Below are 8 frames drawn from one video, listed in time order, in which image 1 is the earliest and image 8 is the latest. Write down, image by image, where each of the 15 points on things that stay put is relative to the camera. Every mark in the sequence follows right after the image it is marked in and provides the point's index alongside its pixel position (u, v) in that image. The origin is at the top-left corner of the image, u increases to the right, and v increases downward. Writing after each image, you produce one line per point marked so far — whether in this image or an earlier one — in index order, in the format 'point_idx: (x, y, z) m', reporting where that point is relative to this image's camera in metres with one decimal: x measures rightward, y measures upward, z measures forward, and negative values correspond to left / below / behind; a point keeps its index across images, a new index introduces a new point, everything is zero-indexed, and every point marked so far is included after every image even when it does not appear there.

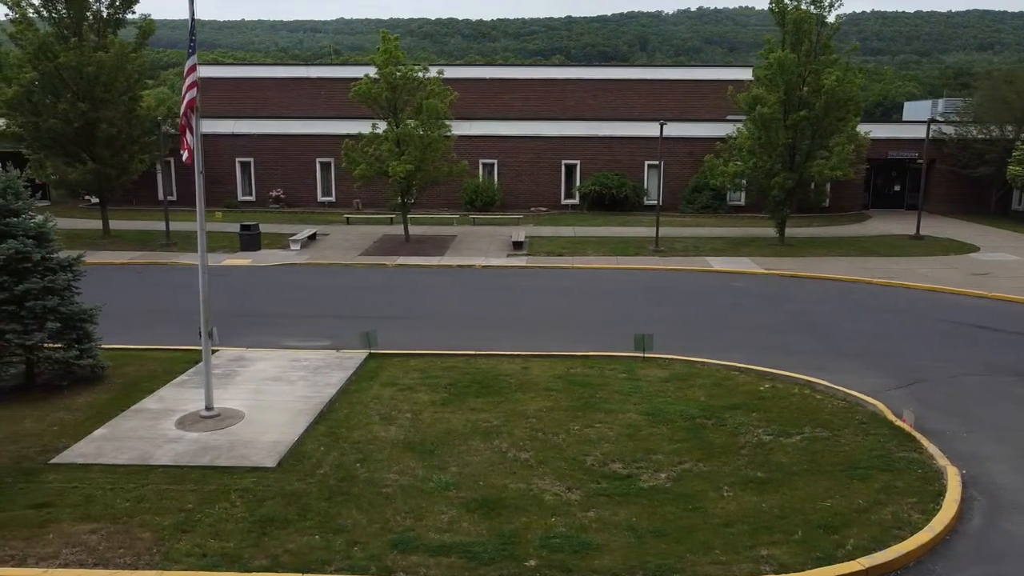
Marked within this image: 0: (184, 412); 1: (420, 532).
0: (-4.2, -1.6, +9.3) m
1: (-0.8, -2.3, +6.7) m
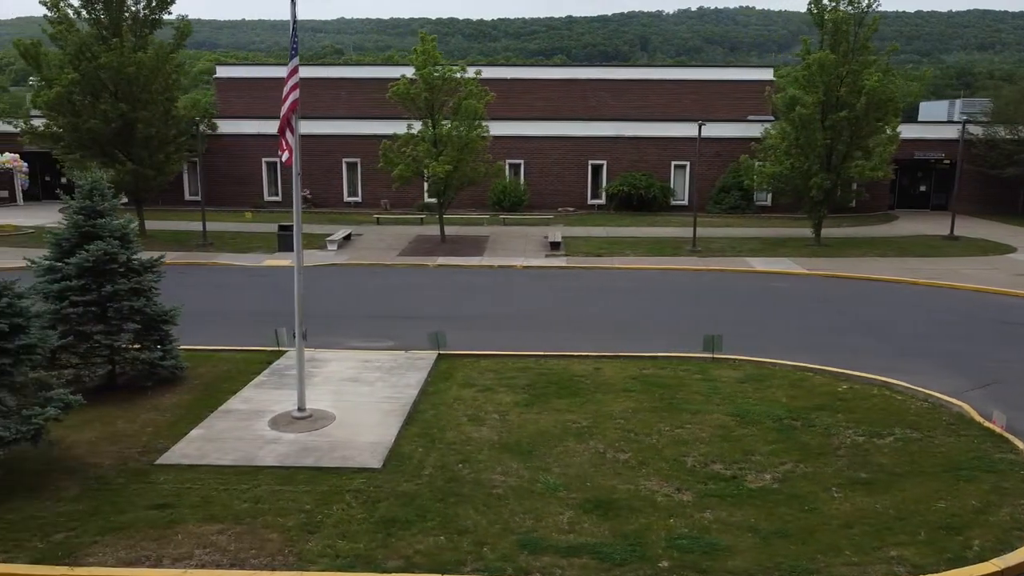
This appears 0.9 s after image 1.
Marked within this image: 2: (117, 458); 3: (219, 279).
0: (-3.0, -1.6, +9.3) m
1: (+0.3, -2.3, +6.8) m
2: (-4.4, -1.9, +8.1) m
3: (-7.8, +0.3, +19.3) m
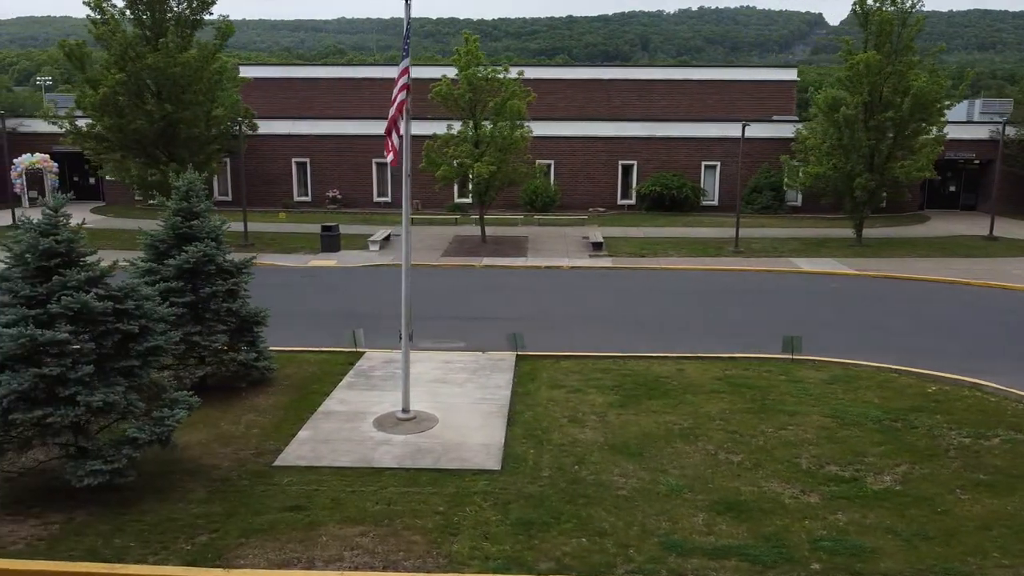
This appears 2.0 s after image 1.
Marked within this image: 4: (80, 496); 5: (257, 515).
0: (-1.7, -1.6, +9.3) m
1: (+1.6, -2.3, +6.8) m
2: (-3.1, -1.9, +8.1) m
3: (-6.5, +0.3, +19.3) m
4: (-4.3, -2.1, +7.2) m
5: (-2.4, -2.2, +6.9) m
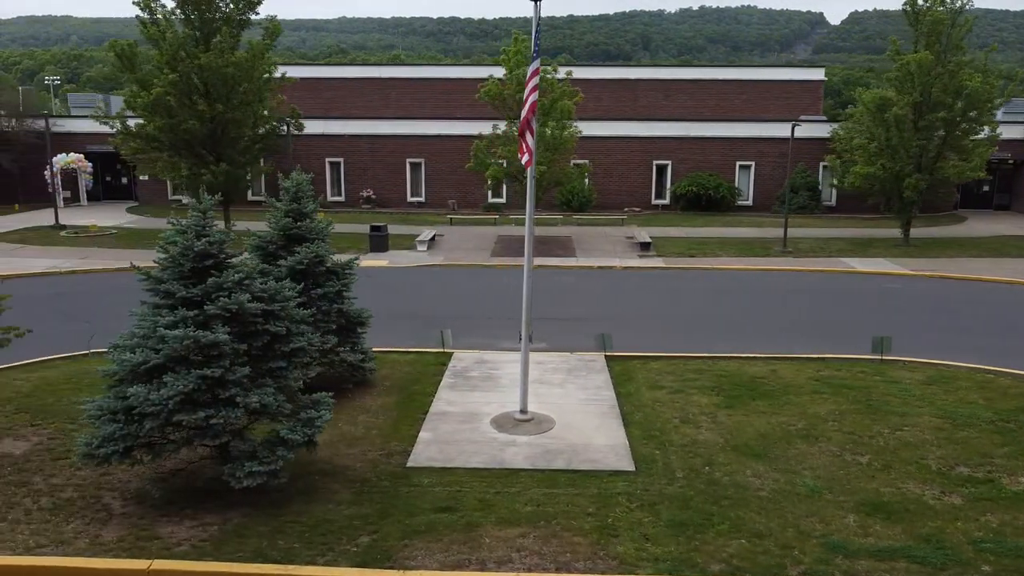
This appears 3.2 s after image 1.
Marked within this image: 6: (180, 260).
0: (-0.3, -1.6, +9.3) m
1: (+3.1, -2.3, +6.8) m
2: (-1.6, -1.9, +8.1) m
3: (-5.0, +0.2, +19.3) m
4: (-2.8, -2.1, +7.2) m
5: (-1.0, -2.2, +6.9) m
6: (-3.2, +0.3, +6.9) m
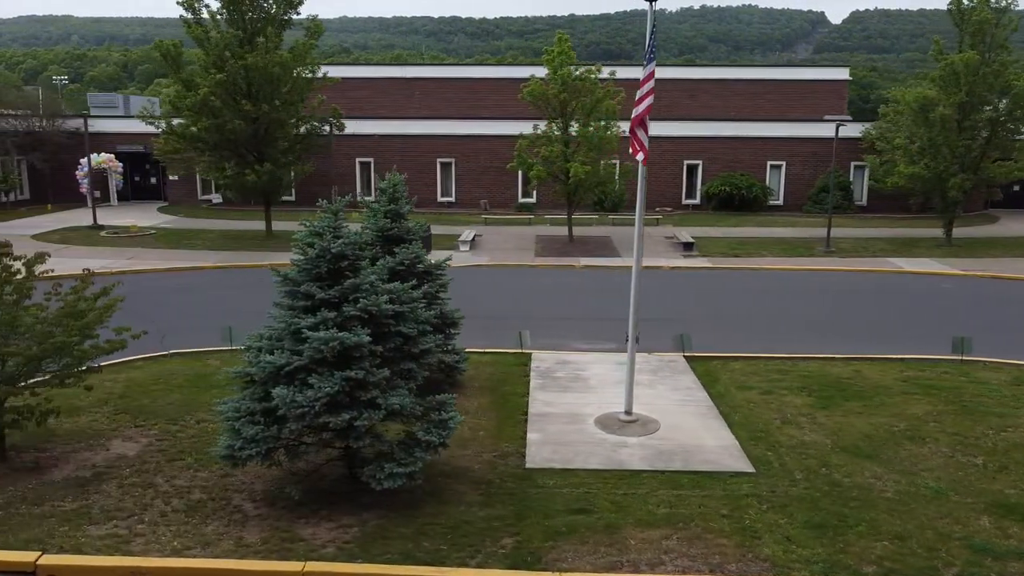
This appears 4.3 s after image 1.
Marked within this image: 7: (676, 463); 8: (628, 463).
0: (+1.1, -1.7, +9.3) m
1: (+4.4, -2.3, +6.8) m
2: (-0.3, -2.0, +8.1) m
3: (-3.7, +0.2, +19.3) m
4: (-1.5, -2.1, +7.2) m
5: (+0.4, -2.2, +6.9) m
6: (-1.9, +0.3, +6.9) m
7: (+1.8, -2.0, +8.0) m
8: (+1.3, -2.0, +8.1) m
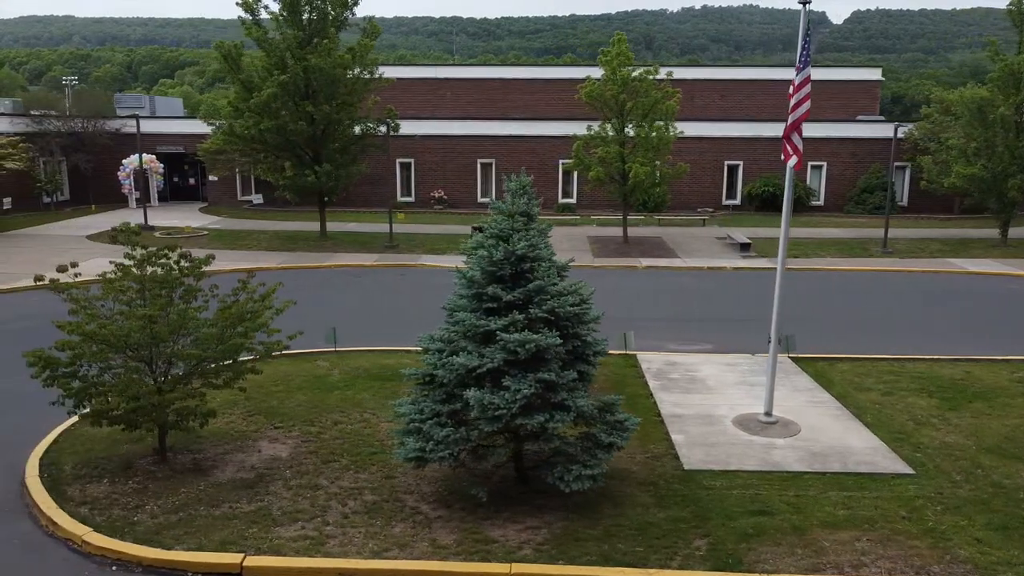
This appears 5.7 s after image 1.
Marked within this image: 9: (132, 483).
0: (+2.8, -1.7, +9.4) m
1: (+6.2, -2.4, +6.8) m
2: (+1.4, -2.0, +8.1) m
3: (-1.9, +0.2, +19.3) m
4: (+0.2, -2.1, +7.2) m
5: (+2.1, -2.2, +6.9) m
6: (-0.1, +0.2, +6.9) m
7: (+3.6, -2.0, +8.0) m
8: (+3.0, -2.0, +8.1) m
9: (-4.0, -2.0, +7.6) m
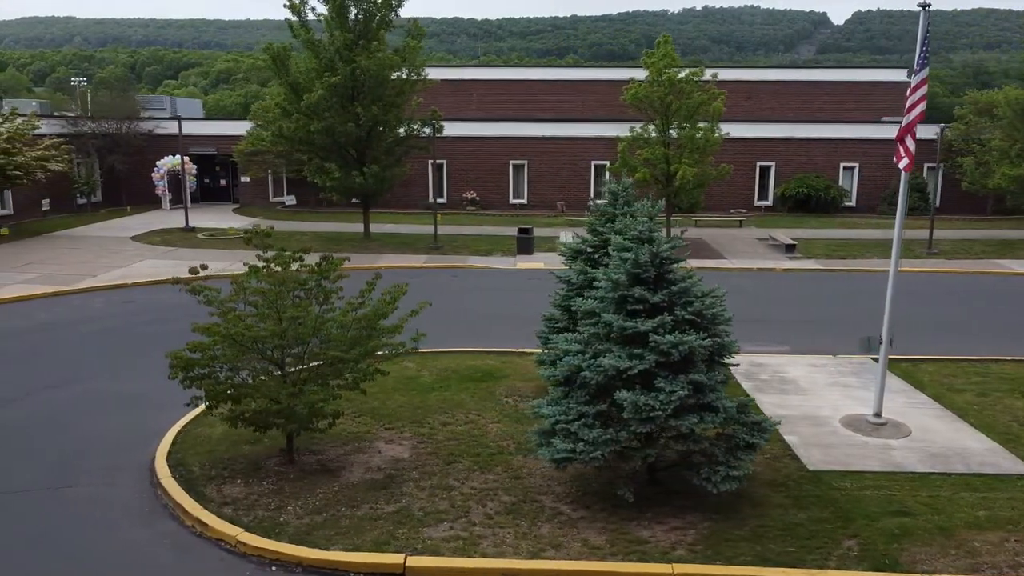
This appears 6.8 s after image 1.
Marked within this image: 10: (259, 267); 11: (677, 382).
0: (+4.2, -1.7, +9.4) m
1: (+7.5, -2.4, +6.8) m
2: (+2.8, -2.0, +8.2) m
3: (-0.5, +0.2, +19.3) m
4: (+1.6, -2.1, +7.3) m
5: (+3.5, -2.2, +7.0) m
6: (+1.3, +0.2, +7.0) m
7: (+5.0, -2.0, +8.1) m
8: (+4.4, -2.0, +8.1) m
9: (-2.6, -2.1, +7.6) m
10: (-2.7, +0.2, +7.7) m
11: (+1.5, -0.9, +6.6) m
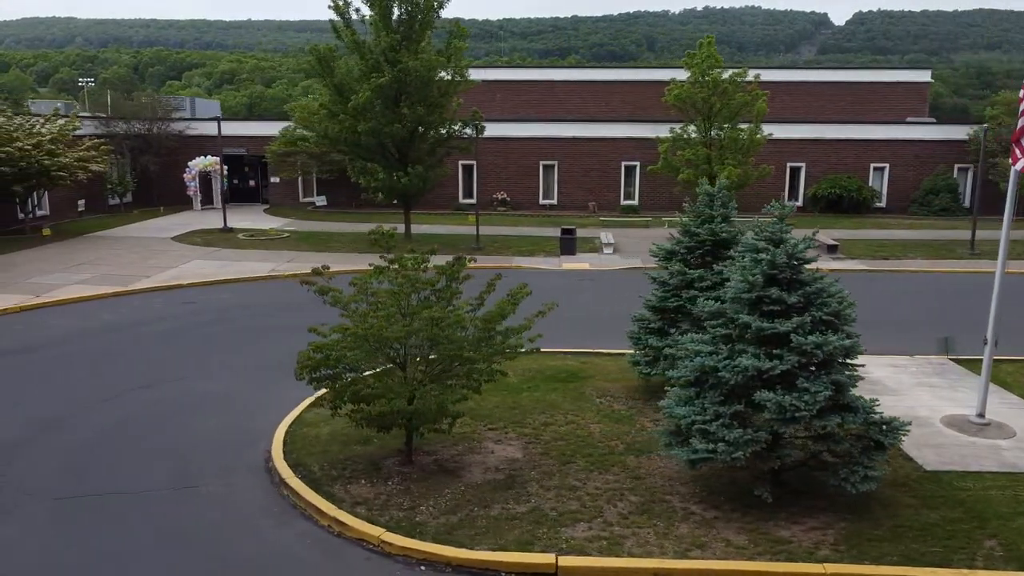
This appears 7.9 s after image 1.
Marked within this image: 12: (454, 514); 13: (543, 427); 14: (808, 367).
0: (+5.5, -1.7, +9.4) m
1: (+8.9, -2.4, +6.8) m
2: (+4.1, -2.0, +8.2) m
3: (+0.8, +0.2, +19.3) m
4: (+2.9, -2.1, +7.3) m
5: (+4.8, -2.2, +7.0) m
6: (+2.6, +0.2, +7.0) m
7: (+6.3, -2.0, +8.1) m
8: (+5.7, -2.0, +8.1) m
9: (-1.3, -2.1, +7.6) m
10: (-1.4, +0.2, +7.8) m
11: (+2.8, -0.9, +6.7) m
12: (-0.6, -2.2, +7.1) m
13: (+0.4, -1.8, +9.2) m
14: (+2.8, -0.7, +6.8) m
